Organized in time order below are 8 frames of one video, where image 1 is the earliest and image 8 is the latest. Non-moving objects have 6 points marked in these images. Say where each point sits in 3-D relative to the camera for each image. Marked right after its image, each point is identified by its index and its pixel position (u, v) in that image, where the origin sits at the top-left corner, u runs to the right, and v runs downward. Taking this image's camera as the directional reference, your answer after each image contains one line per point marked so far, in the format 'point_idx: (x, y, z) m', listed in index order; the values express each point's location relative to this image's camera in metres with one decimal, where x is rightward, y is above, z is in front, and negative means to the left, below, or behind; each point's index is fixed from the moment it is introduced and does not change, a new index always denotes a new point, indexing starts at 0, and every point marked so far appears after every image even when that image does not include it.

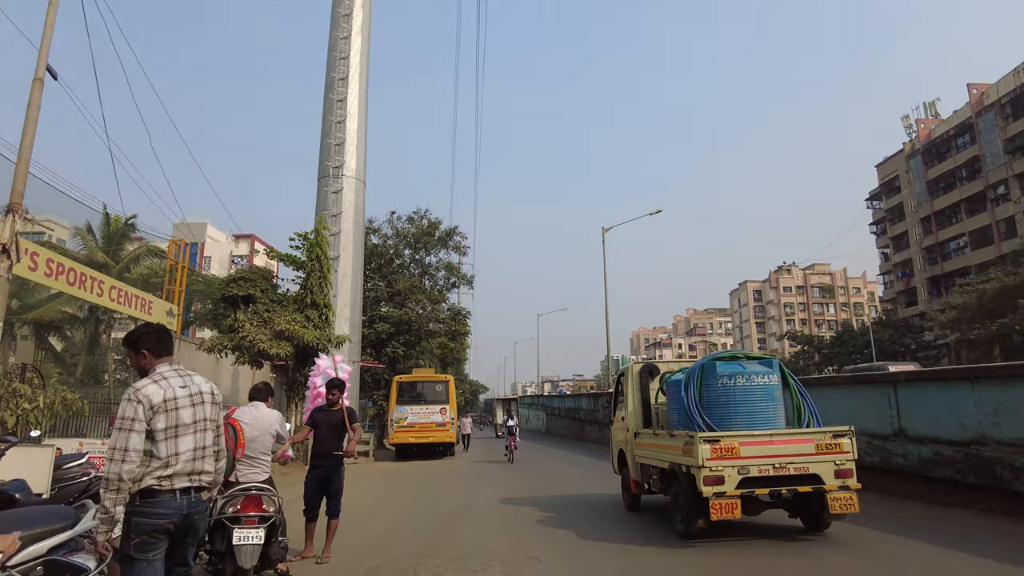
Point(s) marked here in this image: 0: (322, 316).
0: (-4.6, -0.7, +15.9) m
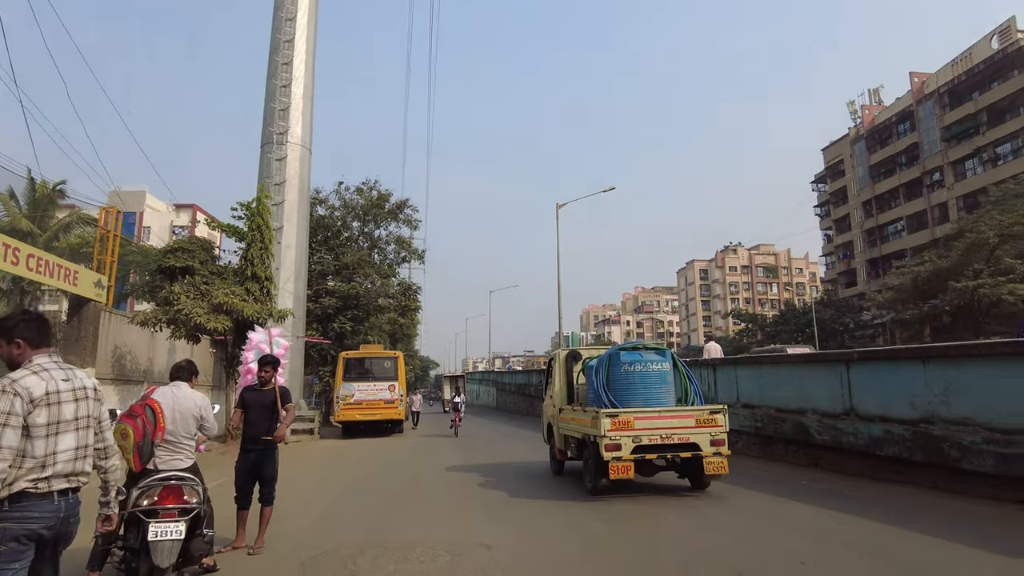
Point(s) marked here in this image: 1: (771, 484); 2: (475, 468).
0: (-5.7, 0.0, +15.2) m
1: (+3.2, -2.4, +8.1) m
2: (-0.5, -3.5, +12.9) m
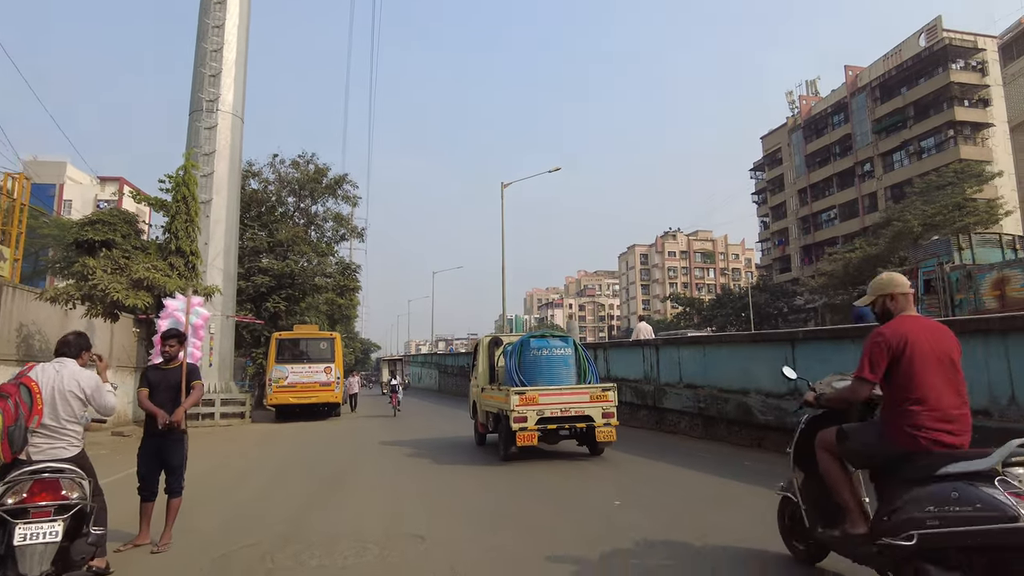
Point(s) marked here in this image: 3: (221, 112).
0: (-7.0, +0.5, +14.3) m
1: (+2.5, -2.1, +8.0) m
2: (-1.6, -3.1, +12.5) m
3: (-8.7, +5.3, +19.7) m
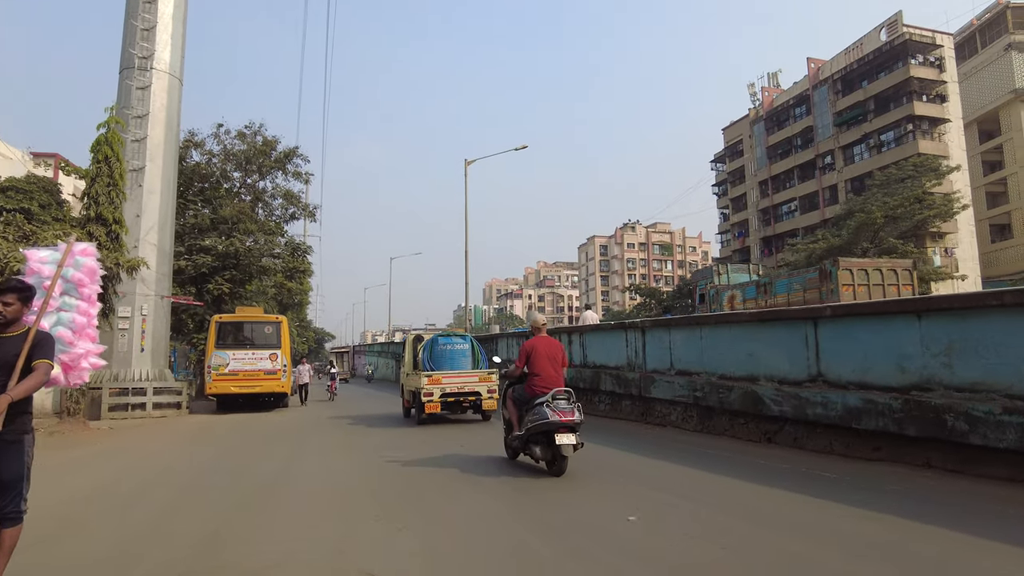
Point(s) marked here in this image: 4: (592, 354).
0: (-7.6, +1.0, +12.5) m
1: (+2.2, -1.8, +6.9) m
2: (-2.2, -2.7, +11.1) m
3: (-9.6, +5.9, +17.8) m
4: (+1.4, -1.2, +11.7) m
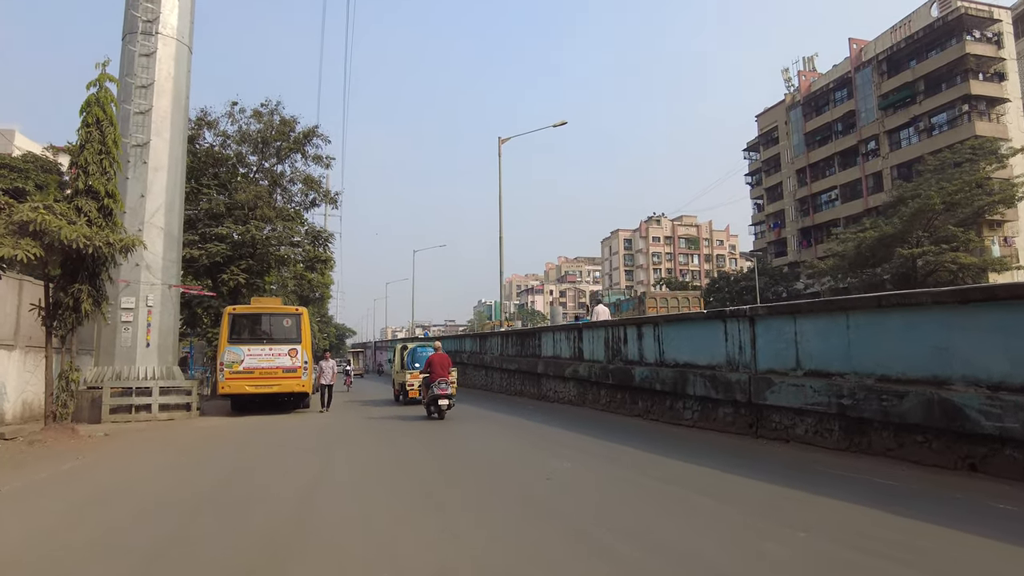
0: (-6.7, +1.3, +10.8) m
1: (+3.0, -1.6, +4.8) m
2: (-1.2, -2.4, +9.2) m
3: (-8.5, +6.1, +16.1) m
4: (+2.4, -0.9, +9.7) m
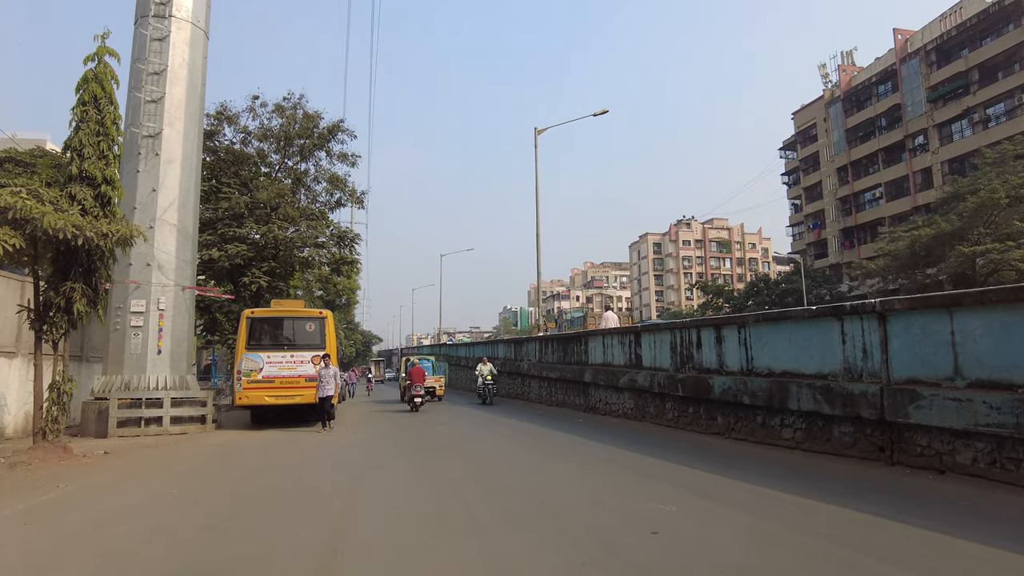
0: (-5.9, +1.3, +9.5) m
1: (+3.5, -1.4, +3.2) m
2: (-0.5, -2.4, +7.7) m
3: (-7.6, +6.1, +14.9) m
4: (+3.1, -0.8, +8.1) m
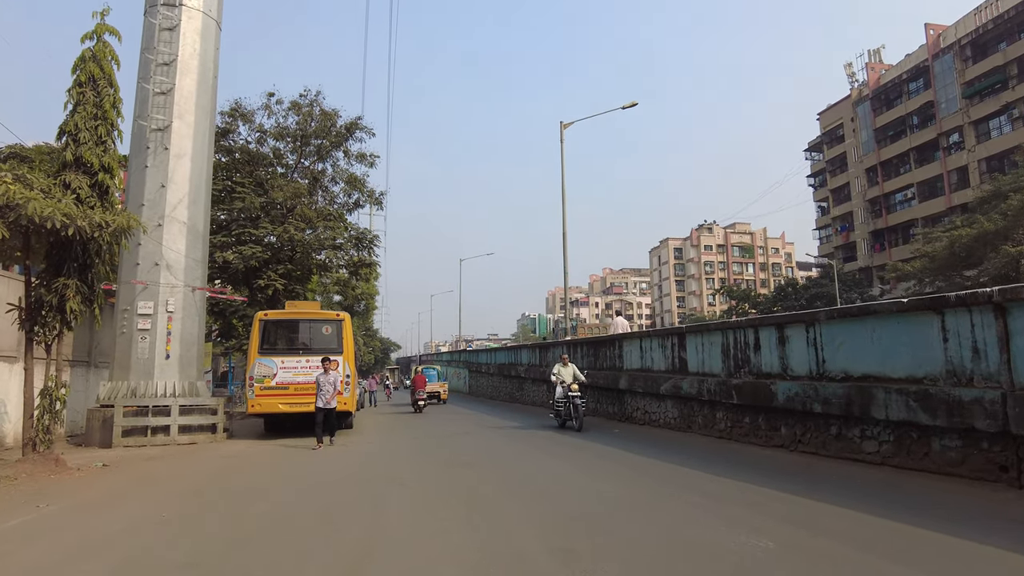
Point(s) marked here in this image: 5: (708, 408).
0: (-5.5, +1.3, +8.8) m
1: (+3.8, -1.3, +2.2) m
2: (-0.1, -2.3, +6.8) m
3: (-7.0, +6.0, +14.2) m
4: (+3.5, -0.7, +7.1) m
5: (+2.9, -1.8, +9.8) m
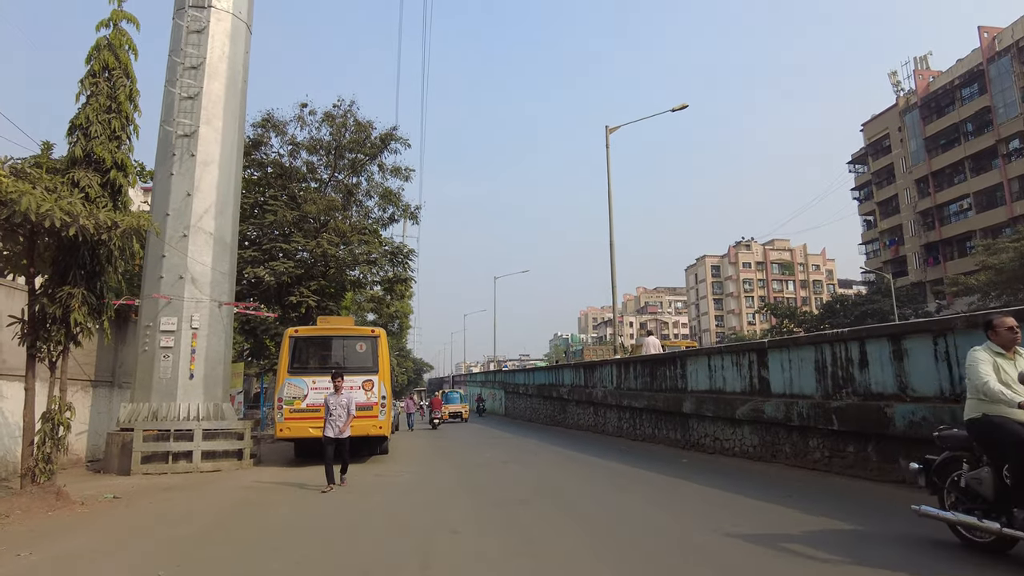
0: (-4.8, +1.2, +7.9) m
1: (+4.2, -1.1, +0.8) m
2: (+0.5, -2.3, +5.6) m
3: (-6.1, +5.7, +13.6) m
4: (+4.1, -0.7, +5.7) m
5: (+3.7, -1.9, +8.4) m
